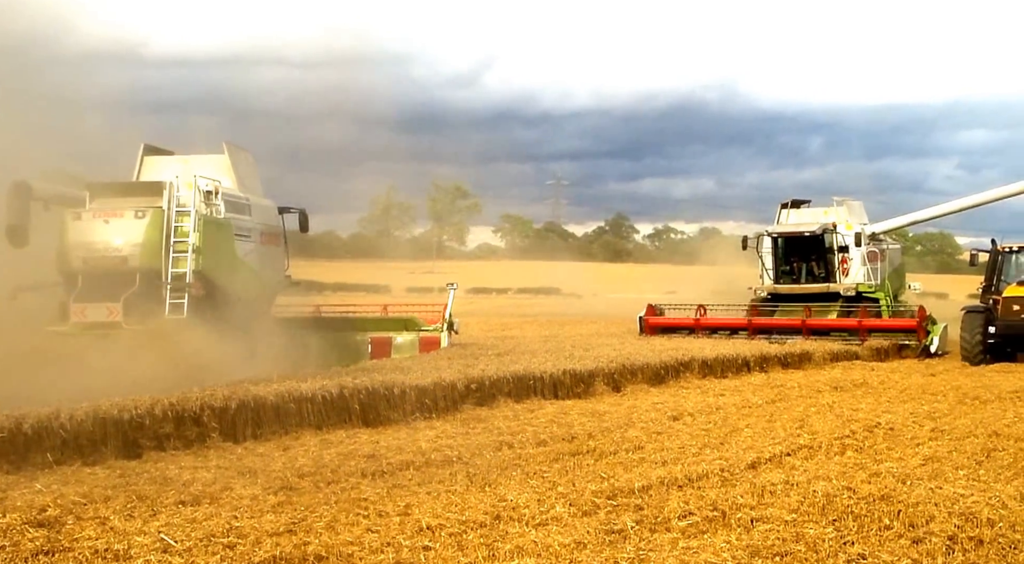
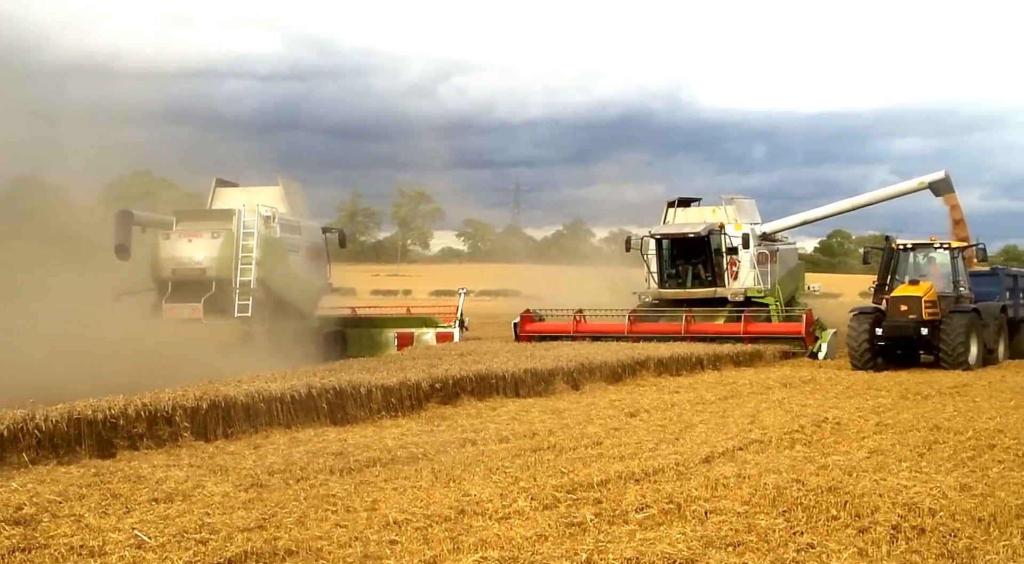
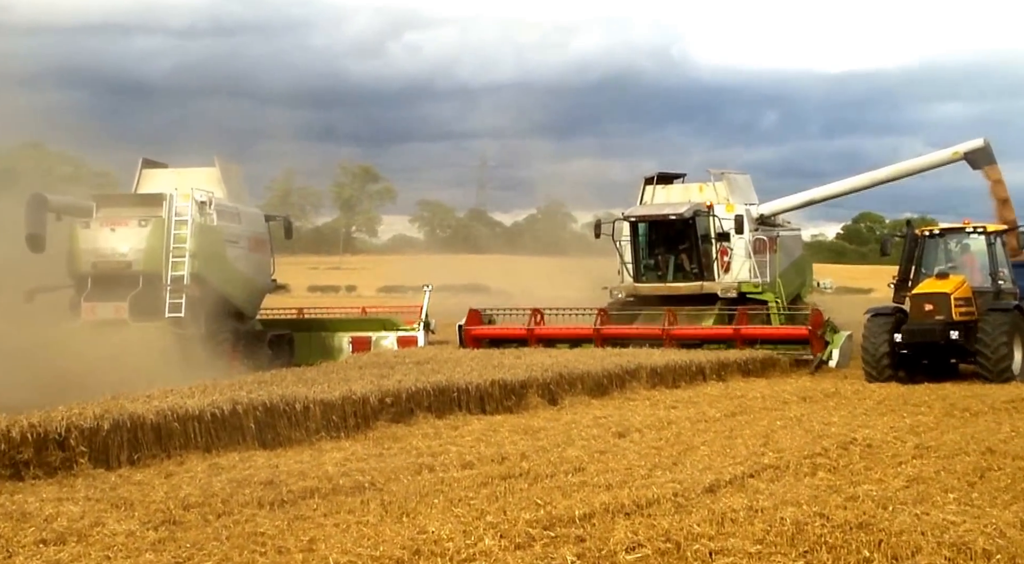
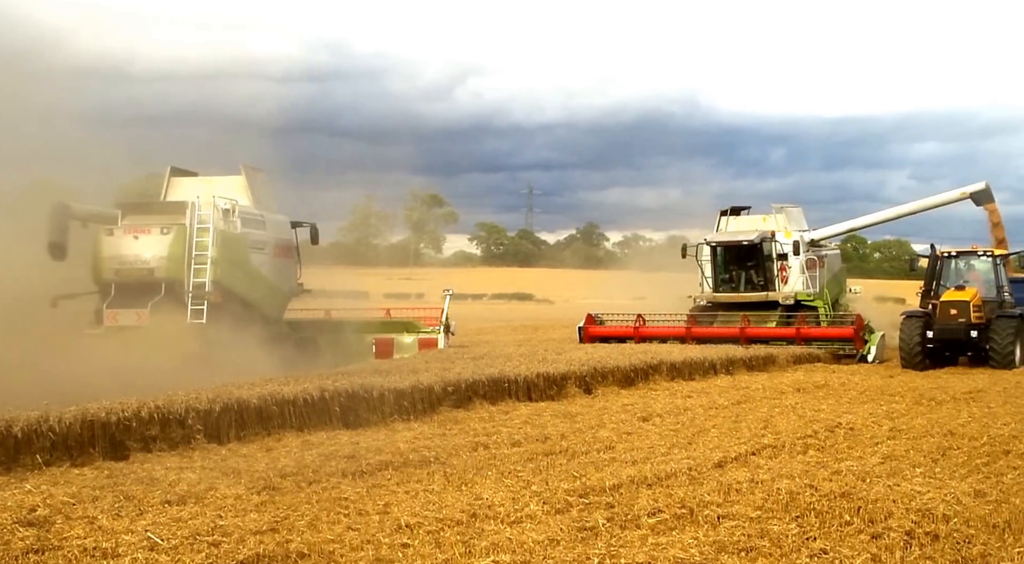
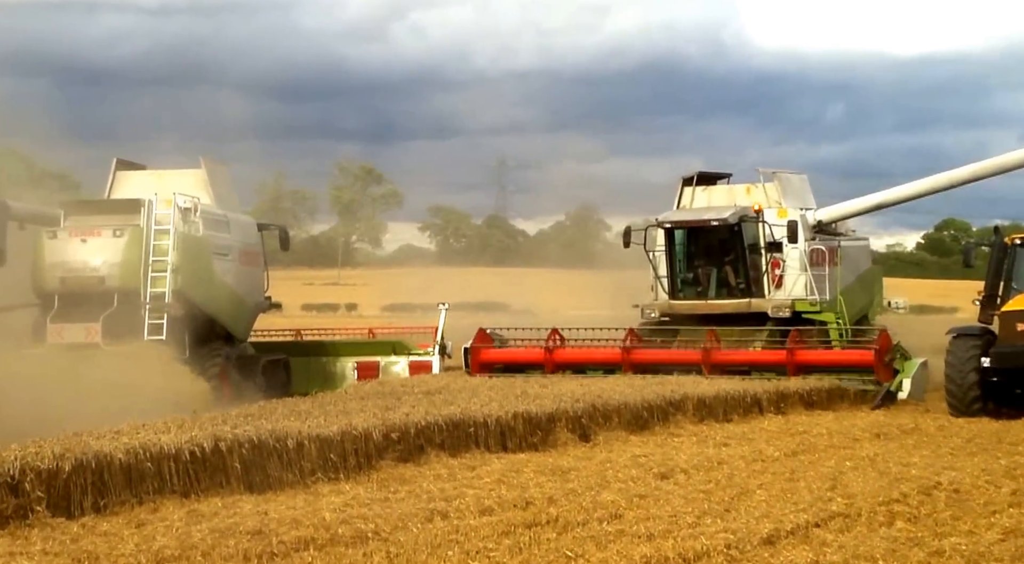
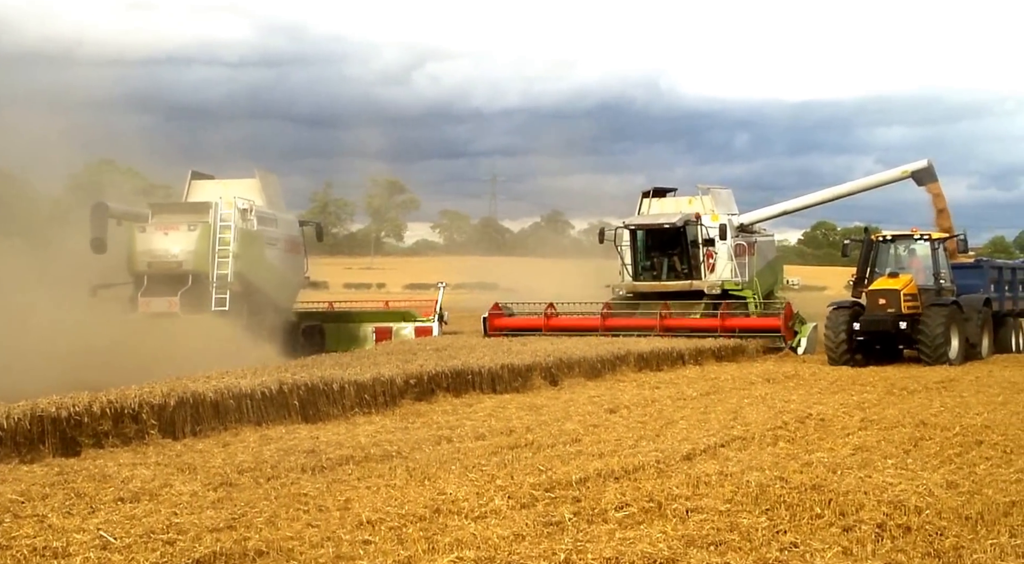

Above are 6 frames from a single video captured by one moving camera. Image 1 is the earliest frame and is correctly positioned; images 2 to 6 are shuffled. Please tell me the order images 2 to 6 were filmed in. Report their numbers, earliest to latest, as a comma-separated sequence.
4, 2, 6, 3, 5
